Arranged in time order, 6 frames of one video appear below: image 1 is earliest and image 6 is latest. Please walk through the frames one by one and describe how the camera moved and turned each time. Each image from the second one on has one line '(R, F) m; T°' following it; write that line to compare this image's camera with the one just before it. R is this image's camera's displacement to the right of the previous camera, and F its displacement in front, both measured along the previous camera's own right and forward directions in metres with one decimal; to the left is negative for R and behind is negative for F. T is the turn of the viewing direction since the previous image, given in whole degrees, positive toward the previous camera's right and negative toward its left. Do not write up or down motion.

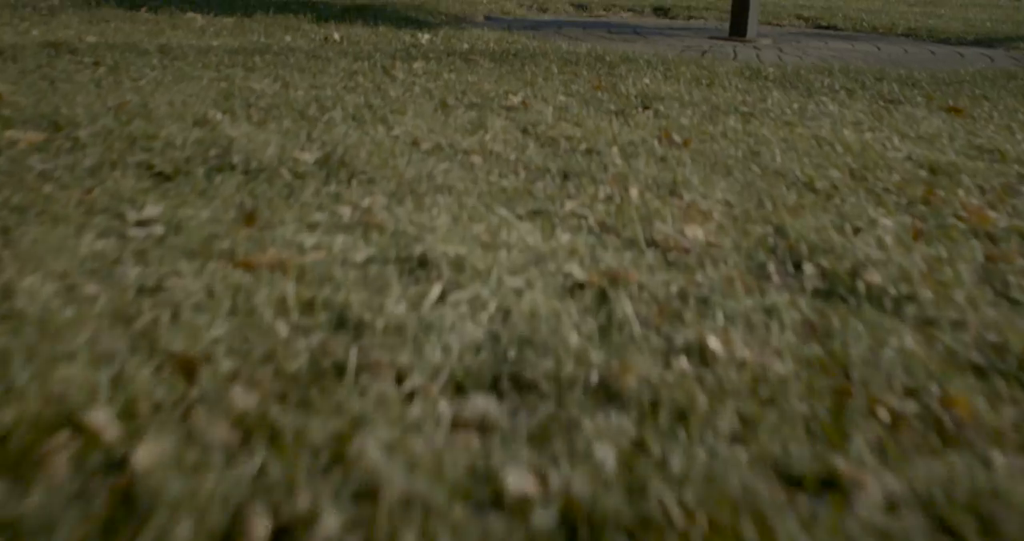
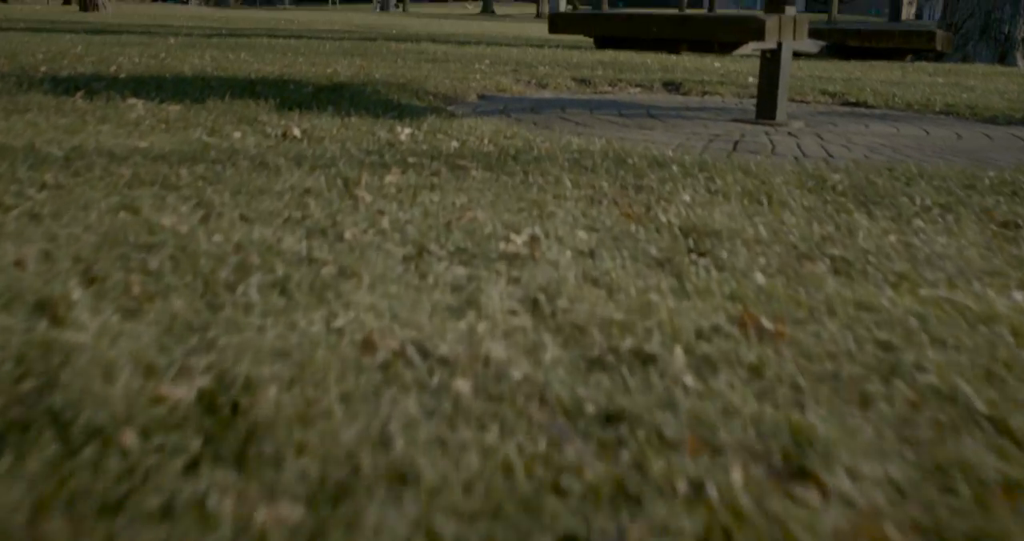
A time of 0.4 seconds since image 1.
(0.0, +1.1) m; 0°
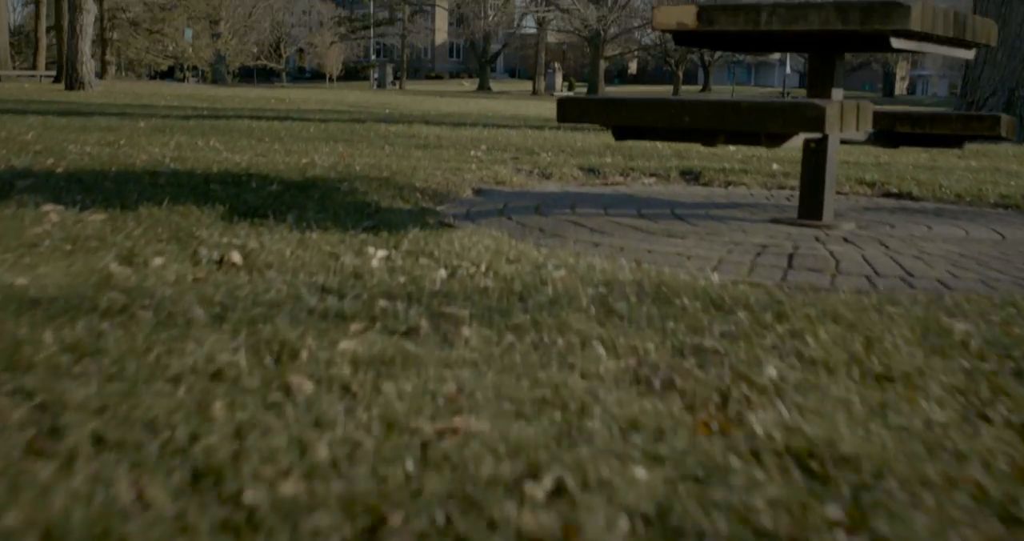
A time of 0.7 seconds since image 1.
(0.0, +1.1) m; 0°
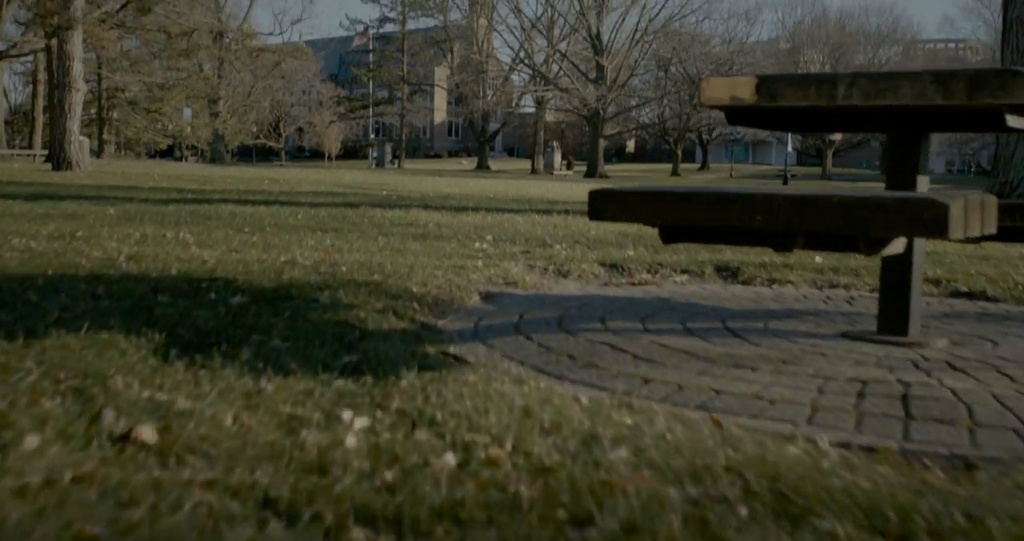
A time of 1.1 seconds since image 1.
(-0.1, +1.1) m; 0°
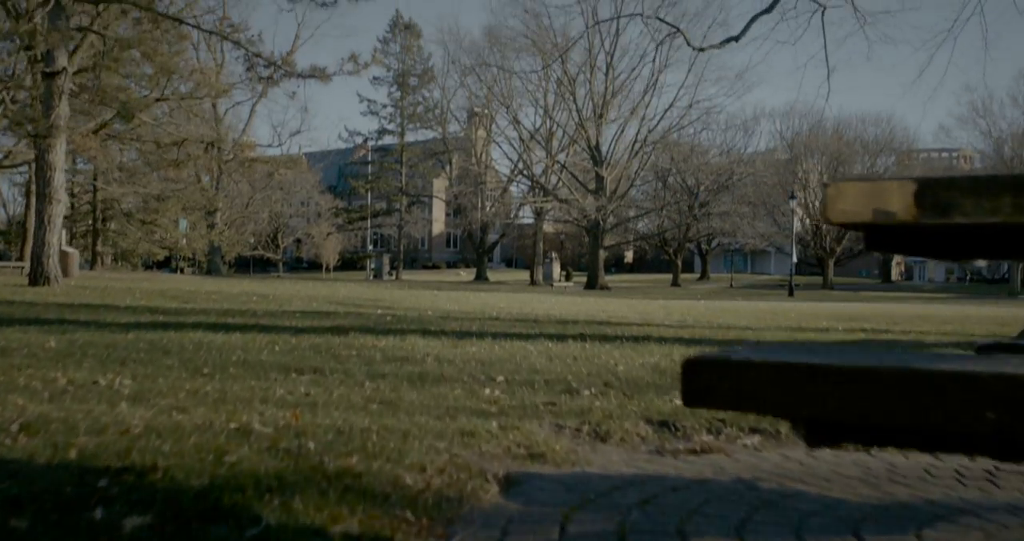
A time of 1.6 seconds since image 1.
(-0.2, +1.5) m; 0°
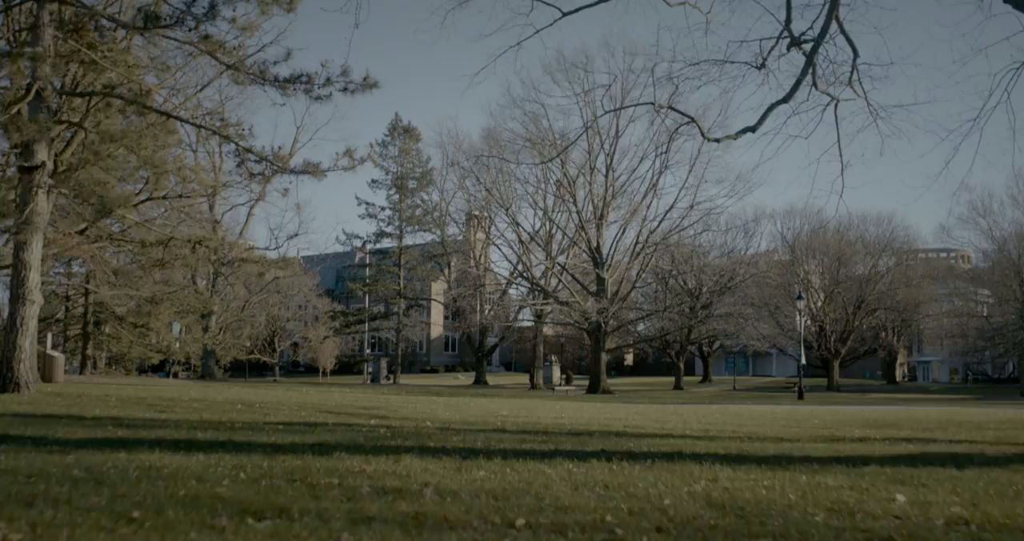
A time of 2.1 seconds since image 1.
(-0.2, +1.5) m; 0°
